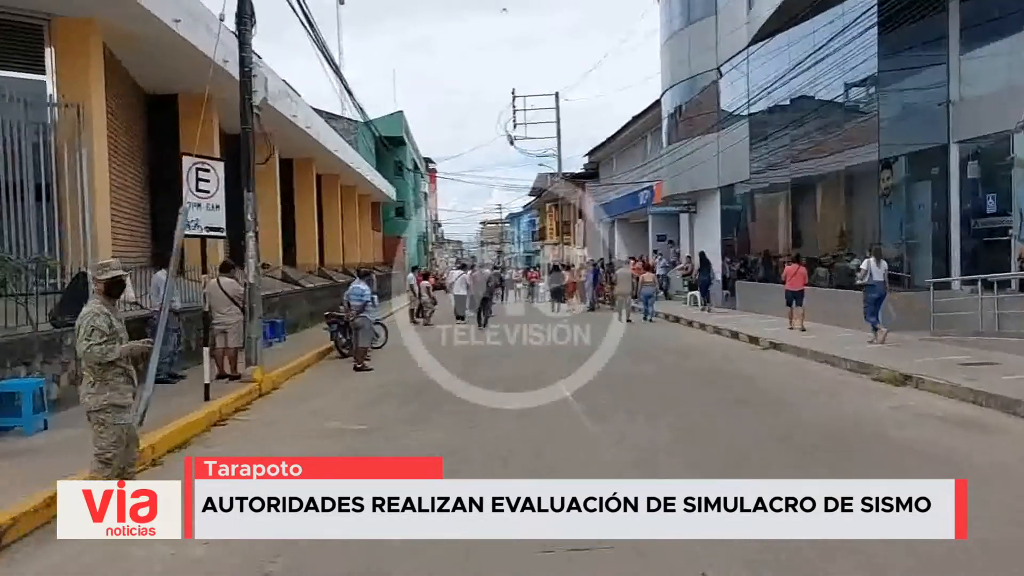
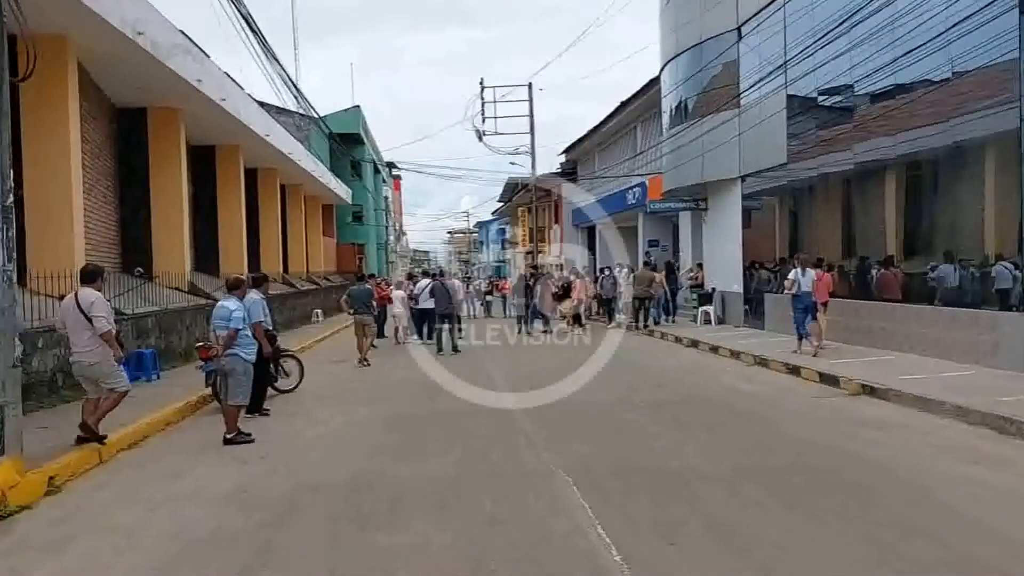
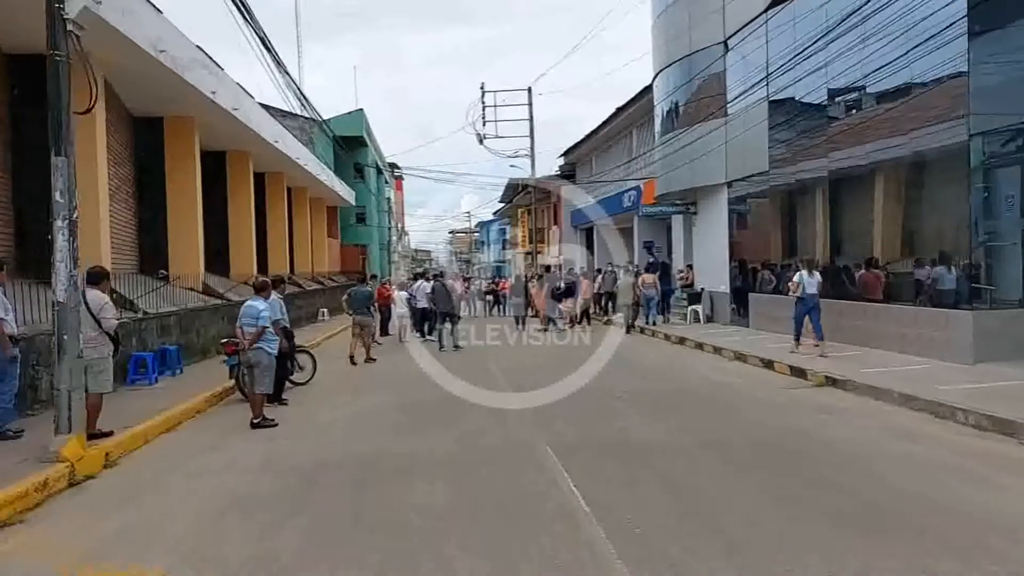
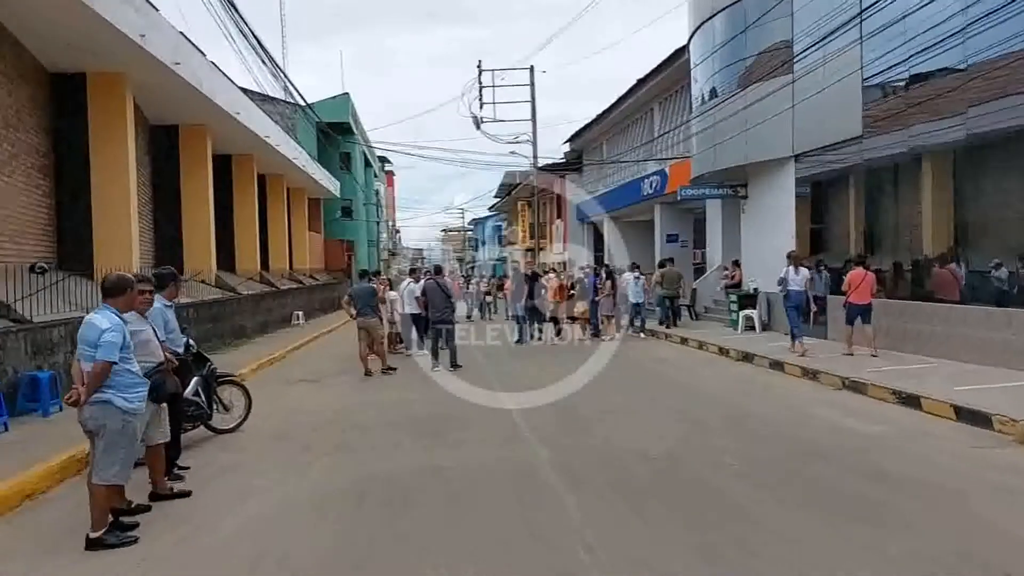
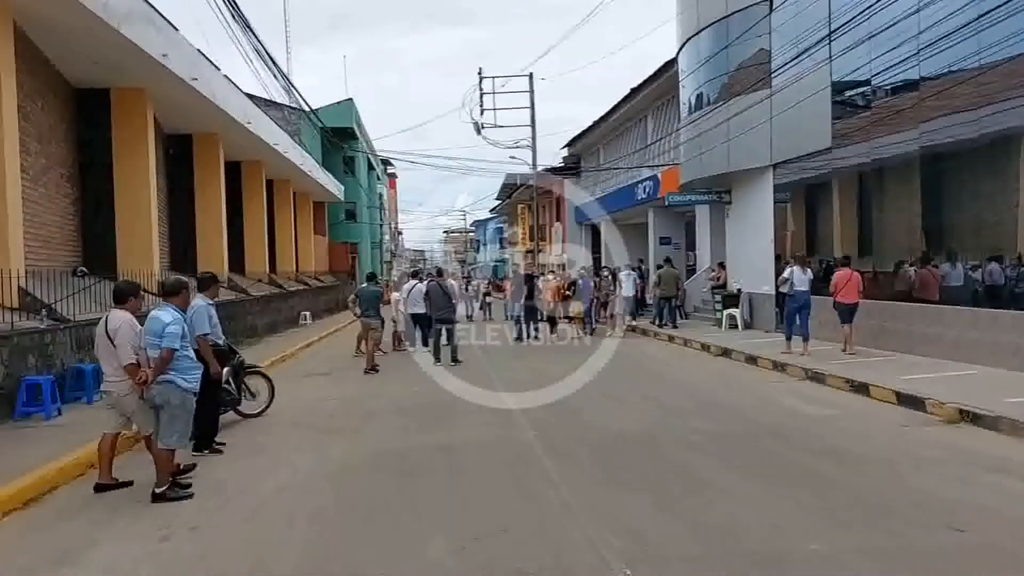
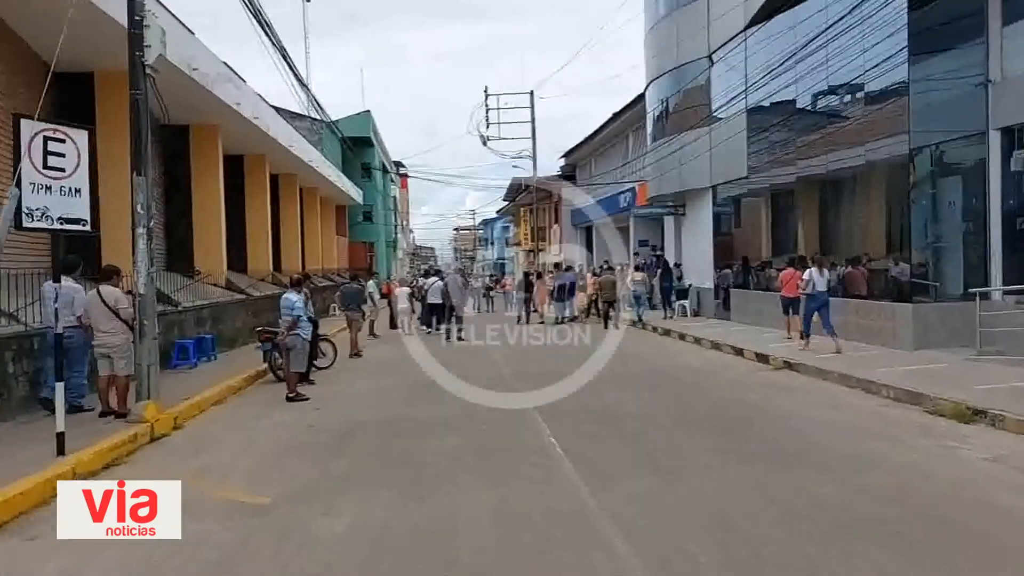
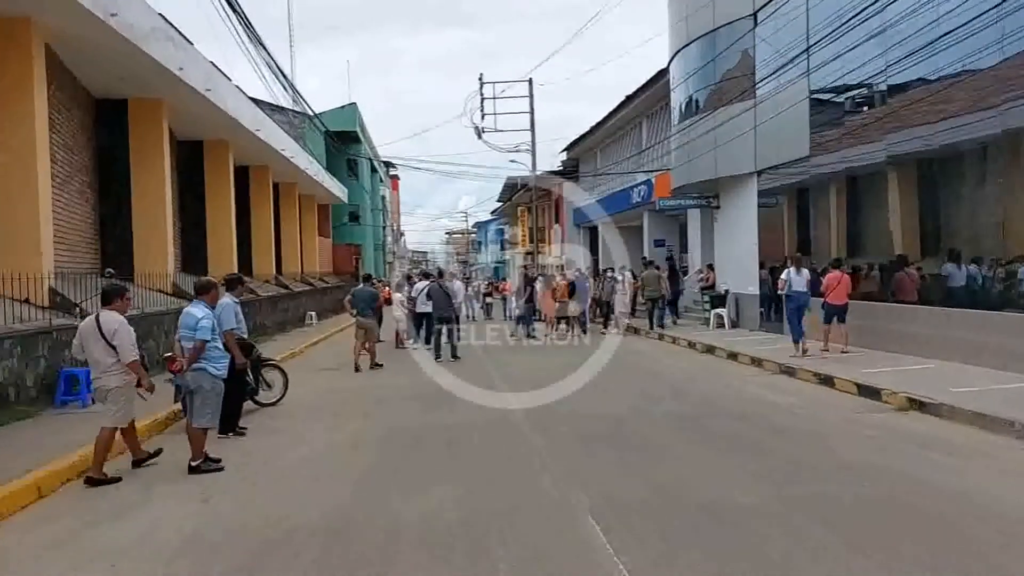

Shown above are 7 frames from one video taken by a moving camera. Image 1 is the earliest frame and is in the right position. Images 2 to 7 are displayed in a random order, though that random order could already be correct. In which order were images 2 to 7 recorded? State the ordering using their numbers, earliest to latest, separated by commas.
6, 3, 2, 7, 5, 4
